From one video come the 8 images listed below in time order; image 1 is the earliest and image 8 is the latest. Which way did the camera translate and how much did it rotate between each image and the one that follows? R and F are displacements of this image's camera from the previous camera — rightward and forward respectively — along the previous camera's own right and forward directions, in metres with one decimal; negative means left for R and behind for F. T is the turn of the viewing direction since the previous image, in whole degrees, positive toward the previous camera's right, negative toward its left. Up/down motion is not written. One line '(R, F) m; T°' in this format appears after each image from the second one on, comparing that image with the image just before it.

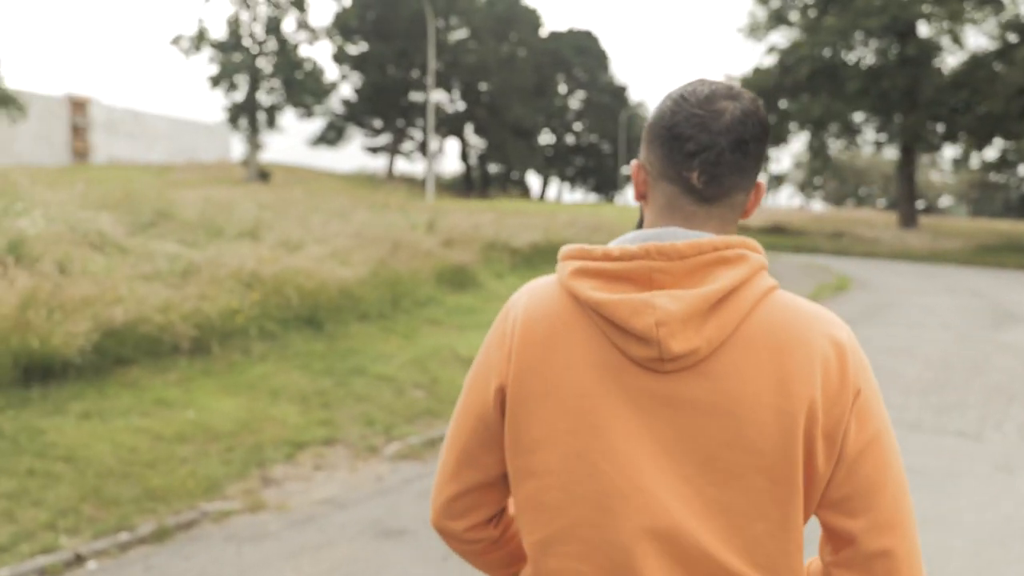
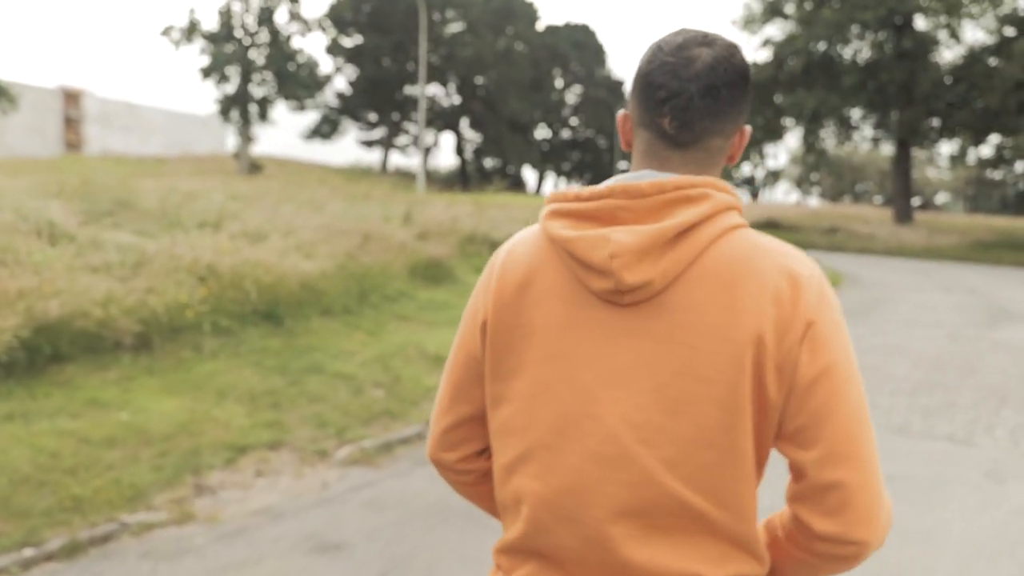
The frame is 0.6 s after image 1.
(+0.3, +0.5) m; 0°
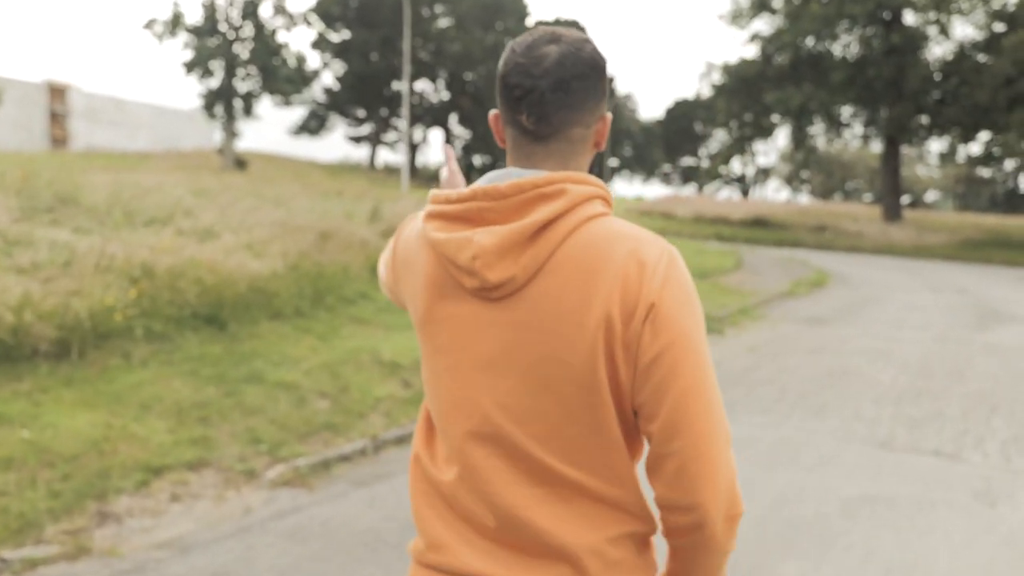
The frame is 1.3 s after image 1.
(+0.3, +0.6) m; +1°
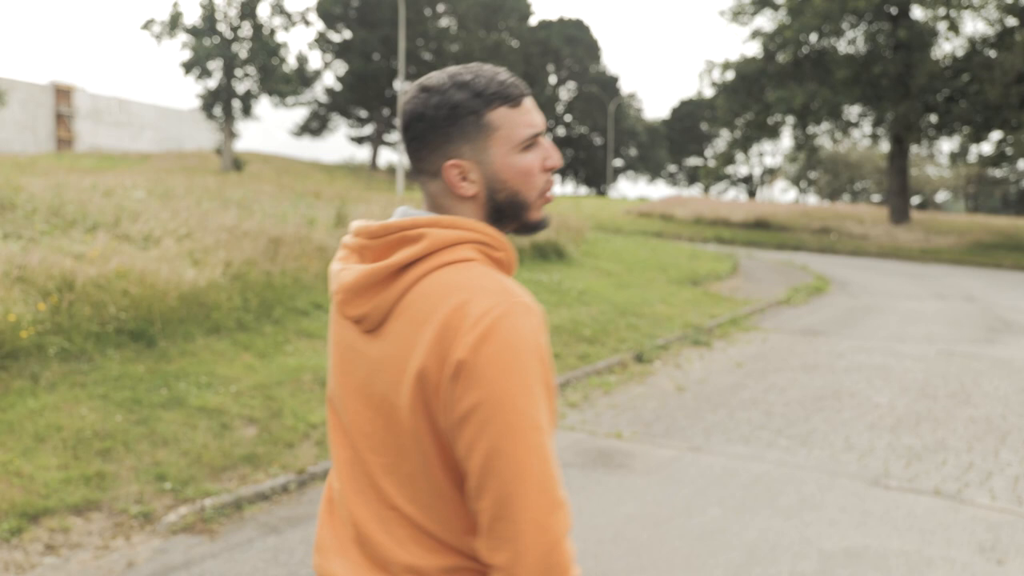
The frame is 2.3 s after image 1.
(+0.5, +0.7) m; 0°
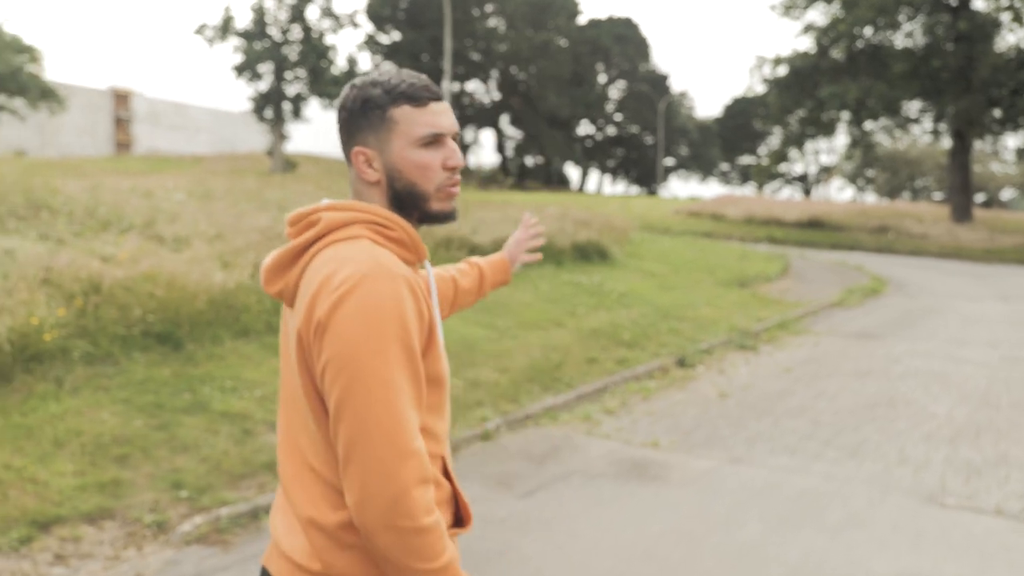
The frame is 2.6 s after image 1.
(+0.2, +0.3) m; -3°
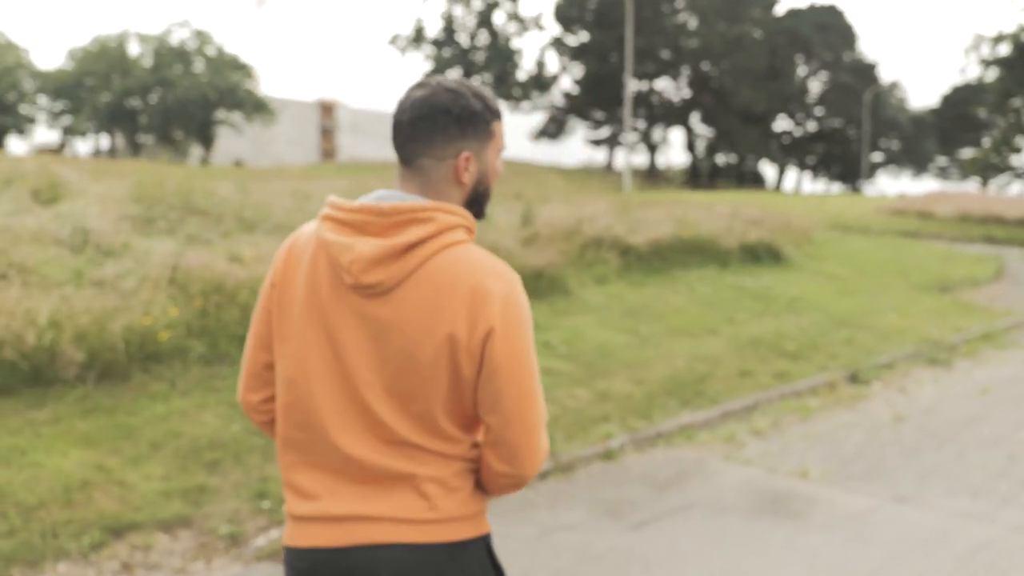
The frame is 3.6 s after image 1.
(+0.5, +0.7) m; -12°
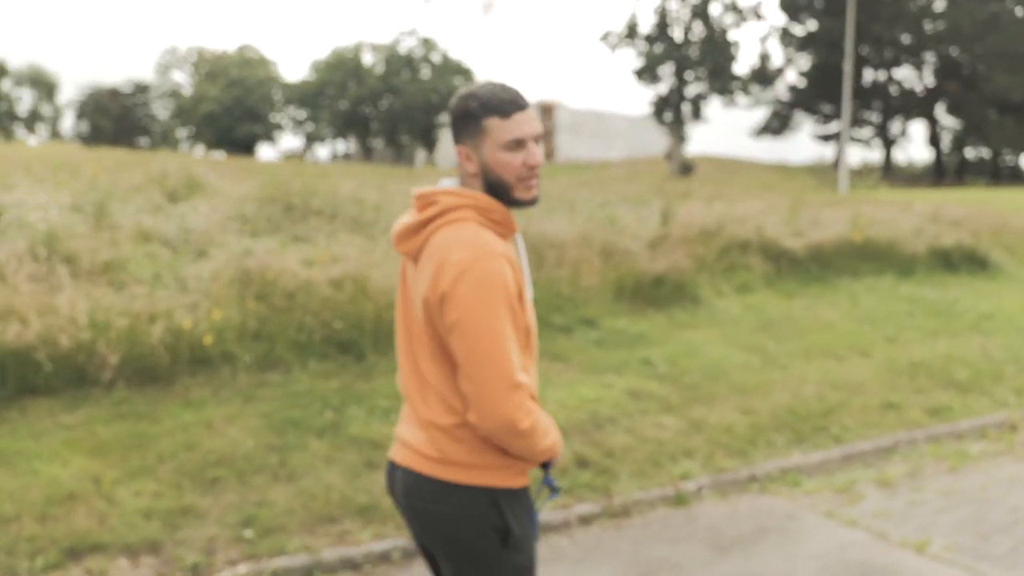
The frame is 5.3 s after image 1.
(+1.1, +1.0) m; -15°
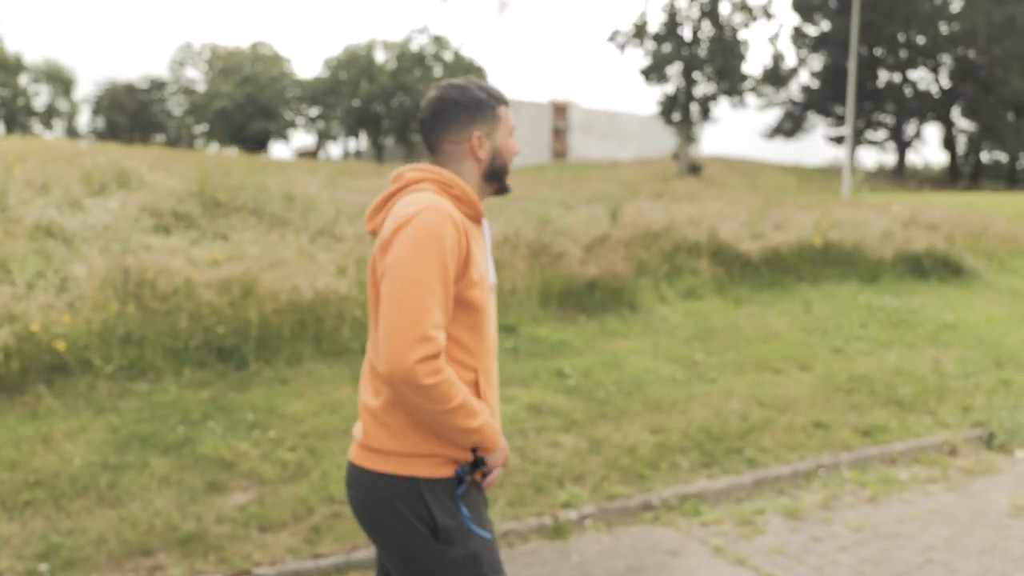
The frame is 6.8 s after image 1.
(+0.9, +0.6) m; -1°
